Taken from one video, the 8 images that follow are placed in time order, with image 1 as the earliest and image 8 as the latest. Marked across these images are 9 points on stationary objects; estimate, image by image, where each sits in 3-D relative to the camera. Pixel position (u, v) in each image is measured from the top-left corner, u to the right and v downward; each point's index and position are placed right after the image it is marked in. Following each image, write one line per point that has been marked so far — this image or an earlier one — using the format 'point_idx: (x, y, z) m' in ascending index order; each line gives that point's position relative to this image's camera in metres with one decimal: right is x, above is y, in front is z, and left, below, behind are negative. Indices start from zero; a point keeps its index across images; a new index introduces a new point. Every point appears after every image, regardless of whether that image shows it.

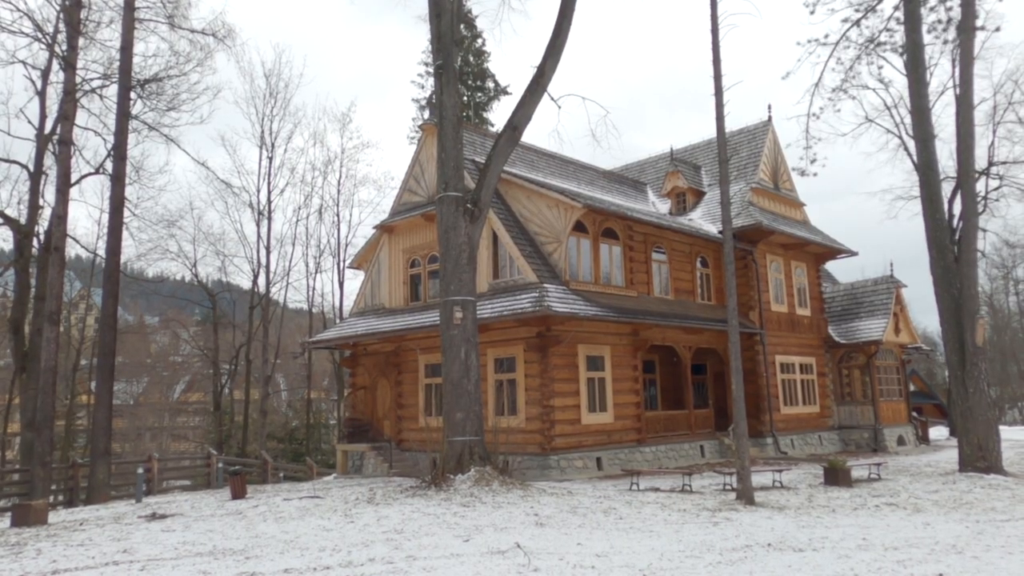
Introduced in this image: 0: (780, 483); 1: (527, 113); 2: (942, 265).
0: (+5.0, -3.6, +14.2) m
1: (+0.3, +3.4, +14.7) m
2: (+9.4, +0.5, +16.8) m
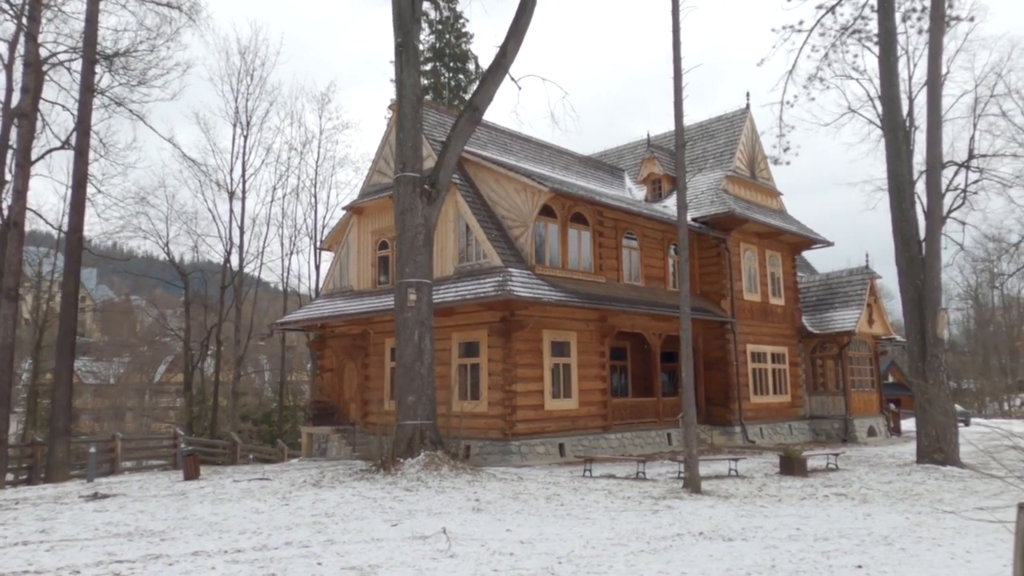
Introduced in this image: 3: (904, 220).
0: (+4.1, -3.4, +14.1) m
1: (-0.5, +3.7, +14.5) m
2: (+8.6, +0.7, +16.7) m
3: (+8.6, +1.5, +16.7) m
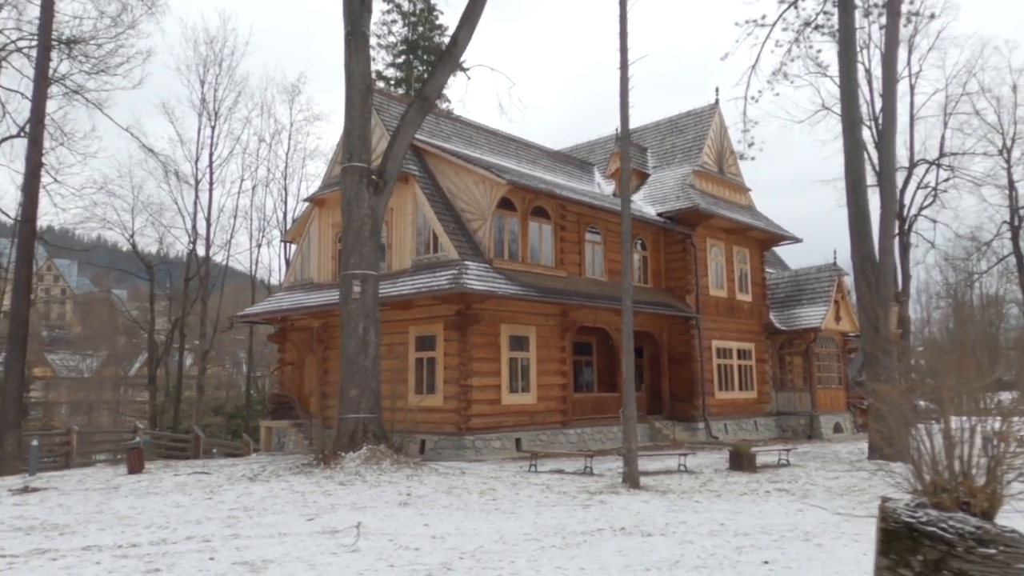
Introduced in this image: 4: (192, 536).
0: (+3.2, -3.3, +14.0) m
1: (-1.4, +3.8, +14.3) m
2: (+7.6, +0.7, +16.7) m
3: (+7.6, +1.6, +16.7) m
4: (-3.0, -2.3, +7.2) m
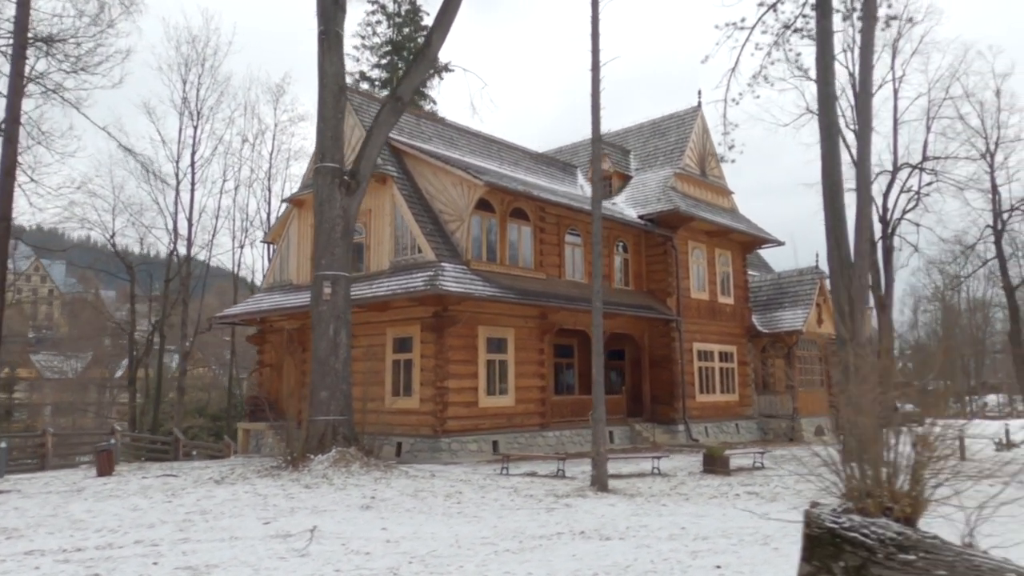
0: (+2.7, -3.3, +14.0) m
1: (-1.9, +3.8, +14.2) m
2: (+7.1, +0.7, +16.7) m
3: (+7.1, +1.5, +16.7) m
4: (-3.5, -2.4, +7.1) m
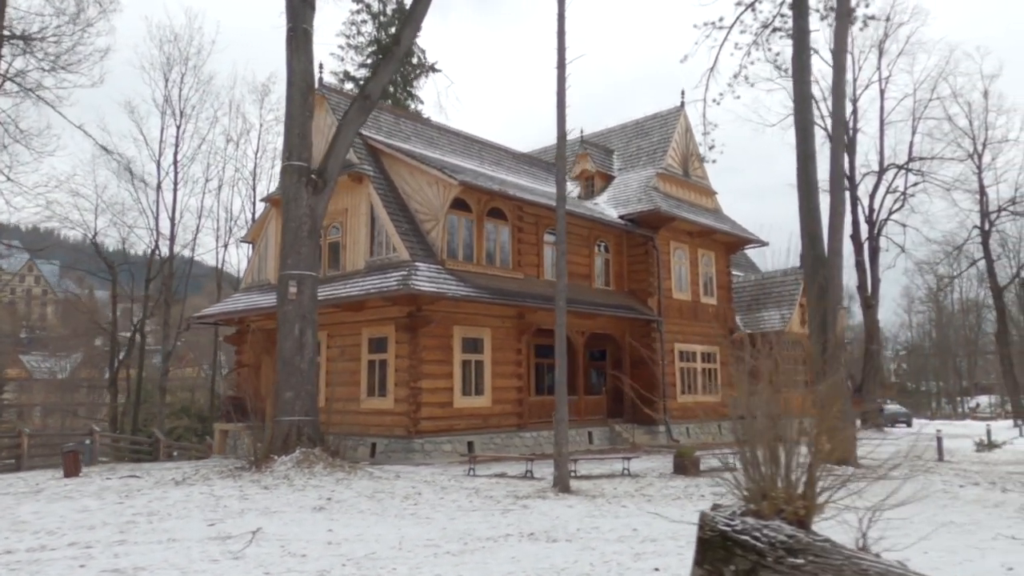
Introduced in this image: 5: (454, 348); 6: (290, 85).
0: (+2.1, -3.3, +13.9) m
1: (-2.4, +3.8, +14.1) m
2: (+6.5, +0.7, +16.6) m
3: (+6.5, +1.5, +16.6) m
4: (-4.0, -2.3, +7.0) m
5: (-1.4, -1.4, +18.0) m
6: (-4.1, +3.7, +14.1) m
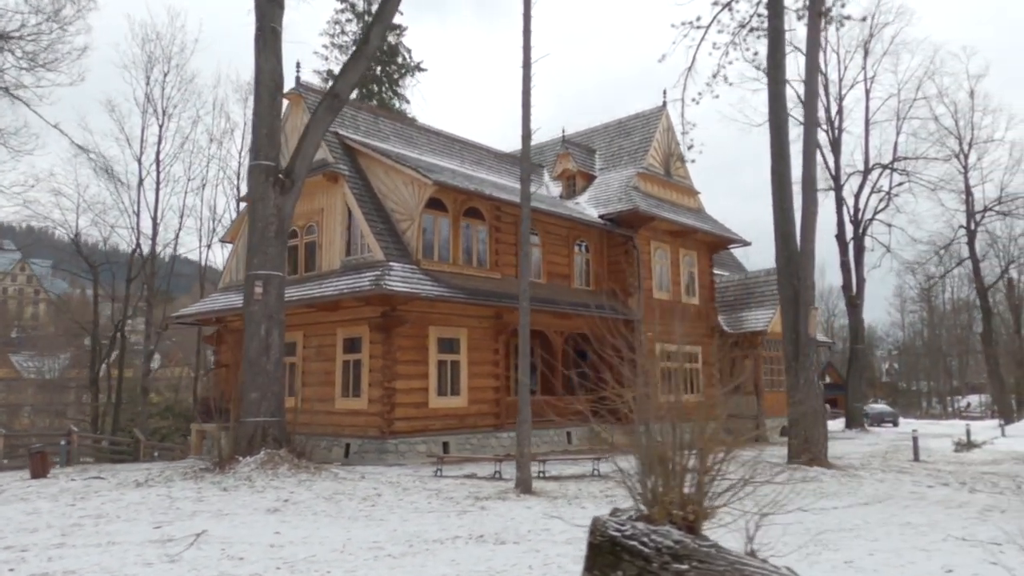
0: (+1.5, -3.3, +13.9) m
1: (-3.0, +3.8, +14.1) m
2: (+5.9, +0.7, +16.6) m
3: (+5.9, +1.5, +16.6) m
4: (-4.5, -2.3, +7.0) m
5: (-2.0, -1.4, +18.0) m
6: (-4.6, +3.7, +14.0) m
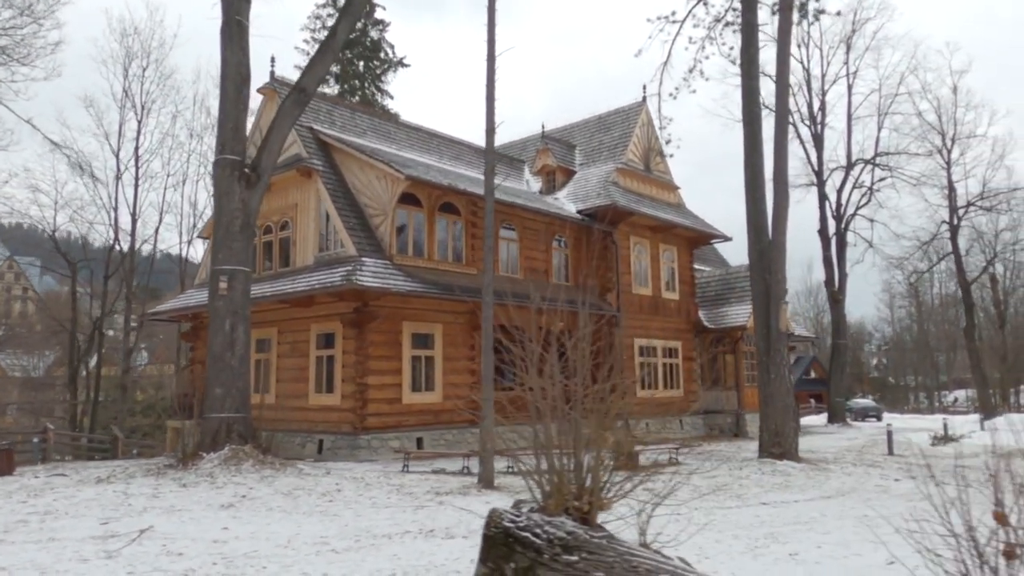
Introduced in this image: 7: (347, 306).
0: (+1.0, -3.2, +13.8) m
1: (-3.6, +3.9, +14.0) m
2: (+5.3, +0.8, +16.6) m
3: (+5.3, +1.6, +16.6) m
4: (-5.0, -2.3, +6.9) m
5: (-2.6, -1.3, +17.9) m
6: (-5.2, +3.8, +13.9) m
7: (-3.8, -0.4, +17.4) m
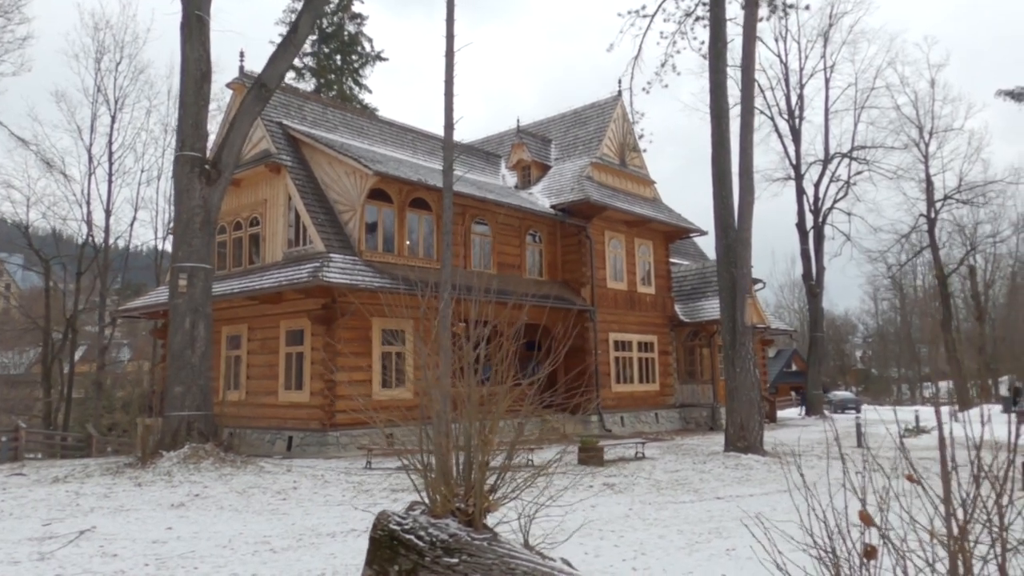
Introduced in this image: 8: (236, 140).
0: (+0.3, -3.1, +13.8) m
1: (-4.2, +3.9, +13.9) m
2: (+4.6, +0.9, +16.6) m
3: (+4.6, +1.8, +16.7) m
4: (-5.6, -2.3, +6.8) m
5: (-3.3, -1.2, +17.8) m
6: (-5.9, +3.9, +13.8) m
7: (-4.5, -0.3, +17.3) m
8: (-4.9, +2.7, +13.7) m
